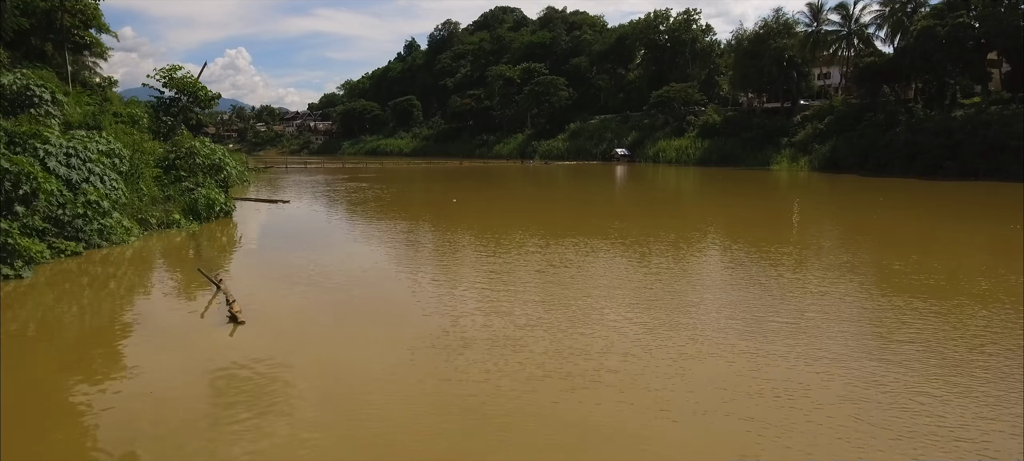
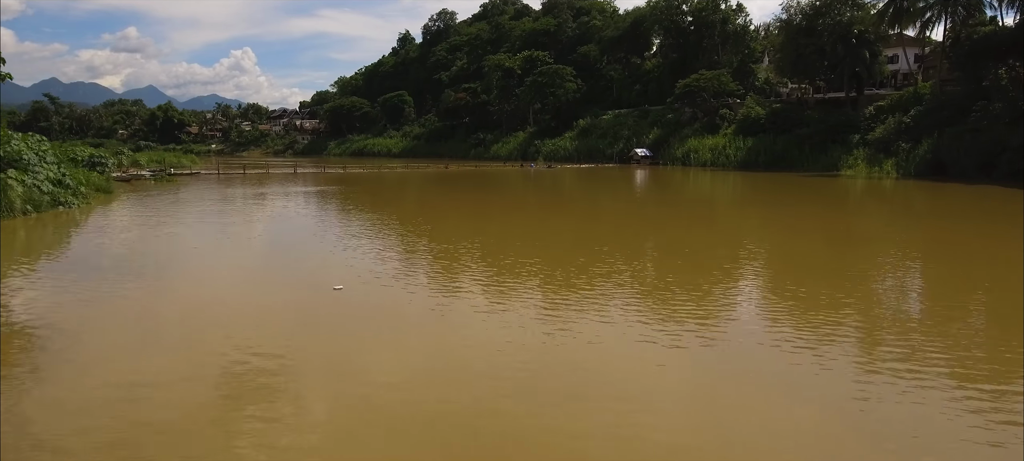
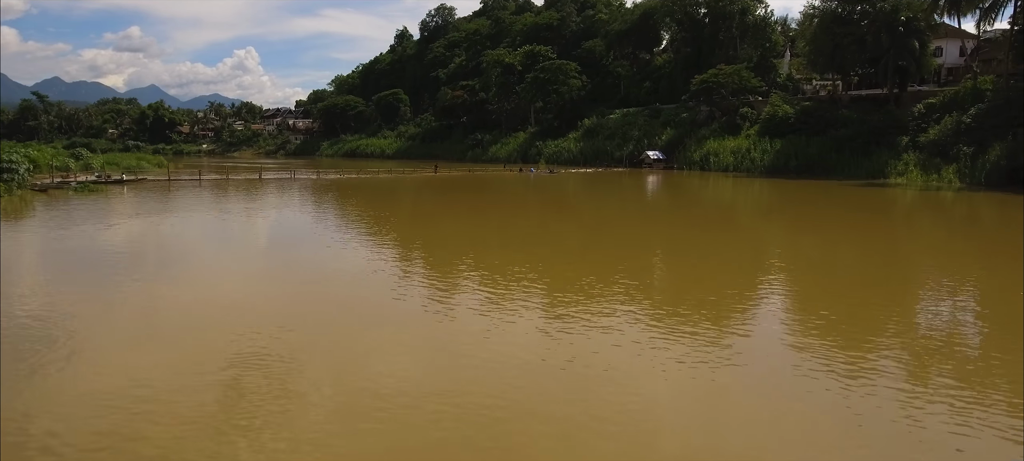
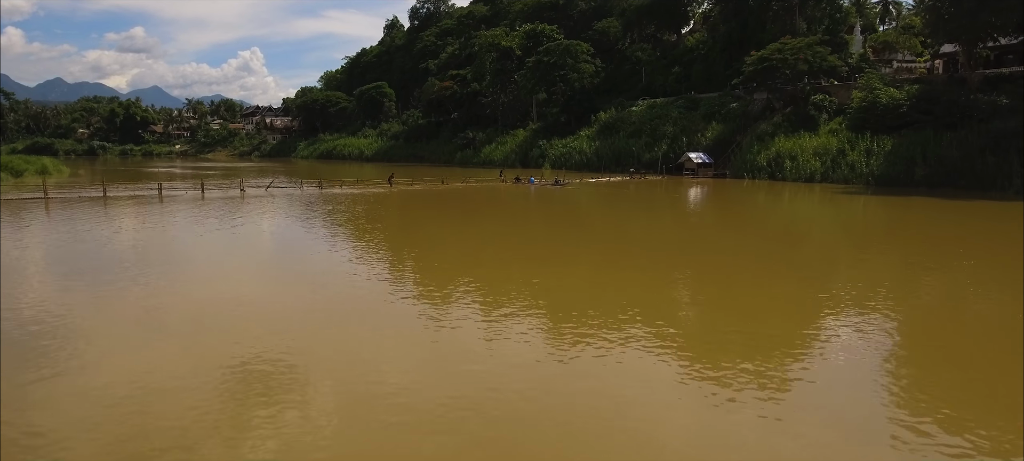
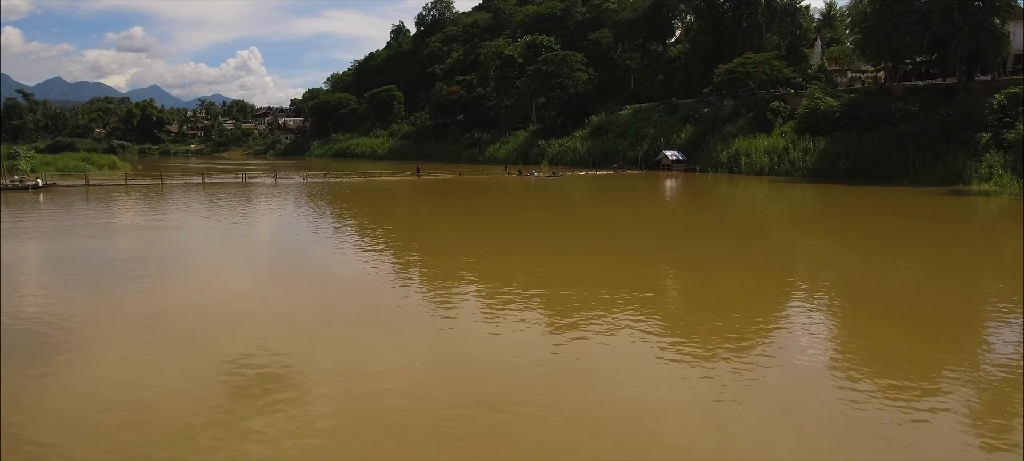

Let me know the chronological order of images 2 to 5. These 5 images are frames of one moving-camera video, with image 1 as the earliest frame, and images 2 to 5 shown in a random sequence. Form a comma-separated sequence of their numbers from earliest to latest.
2, 3, 5, 4
